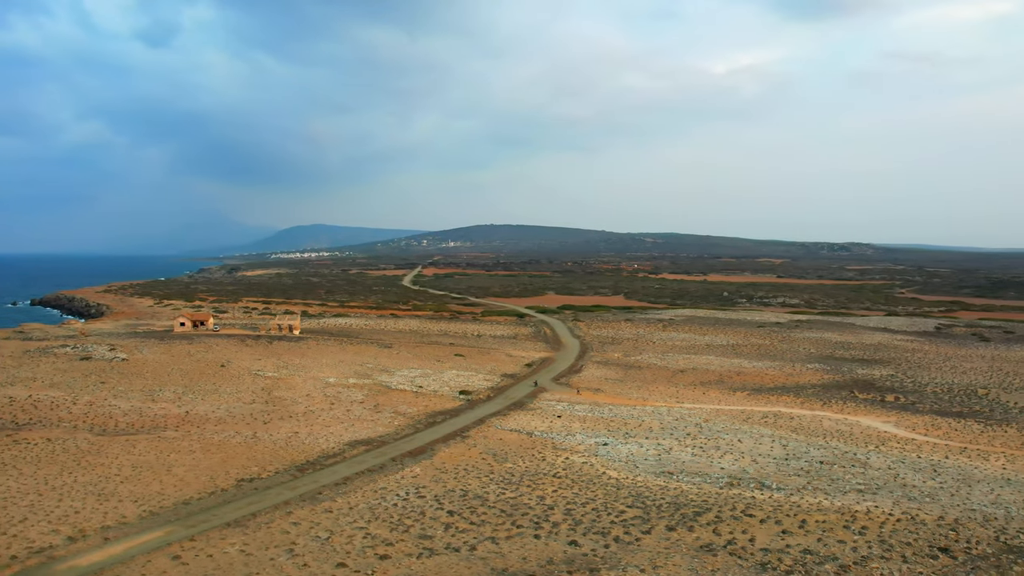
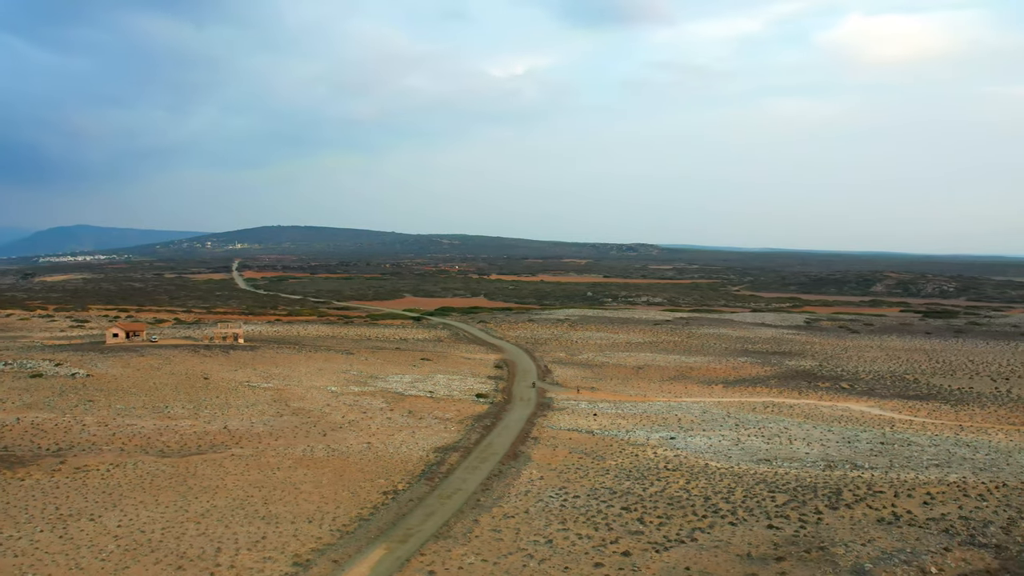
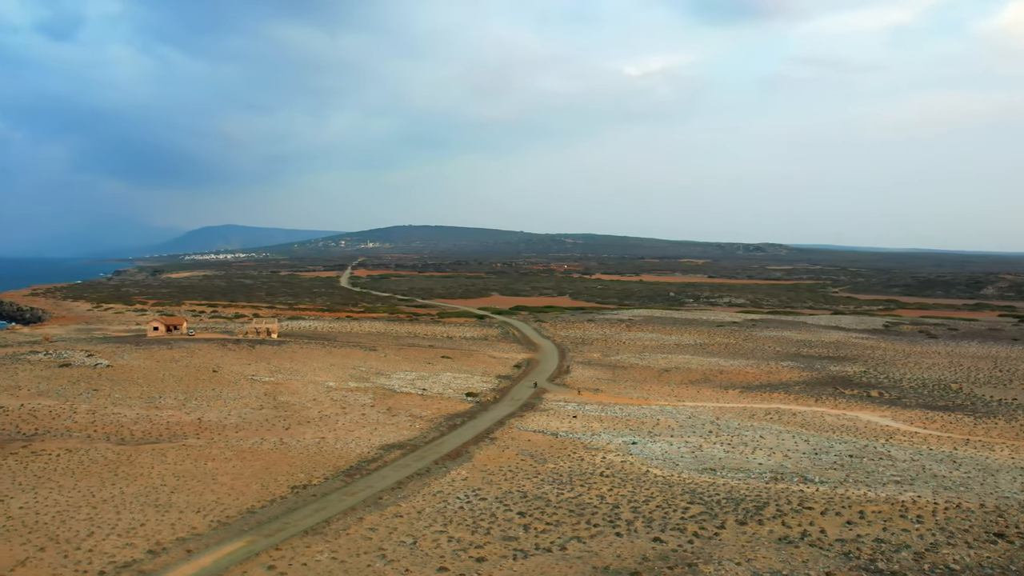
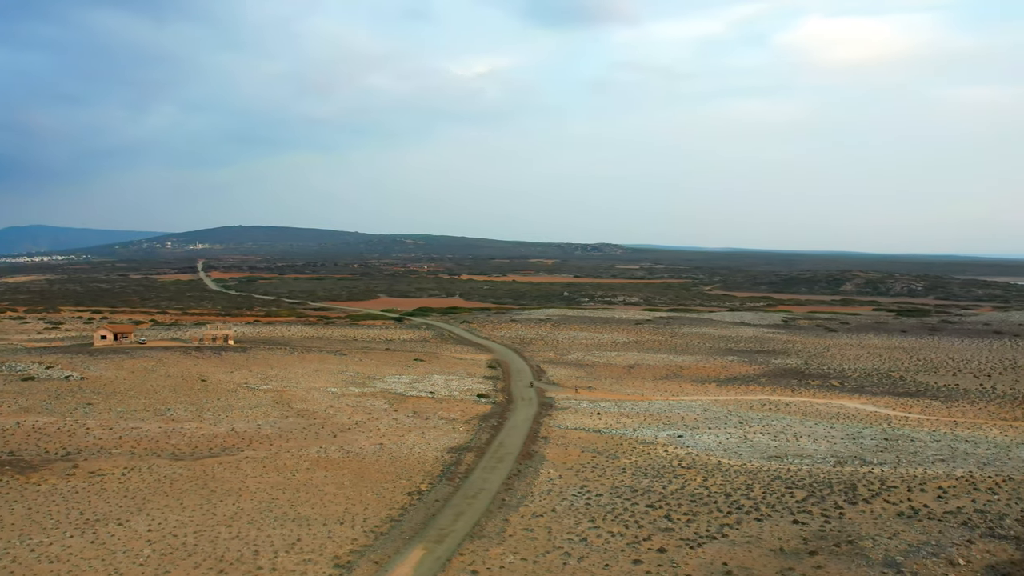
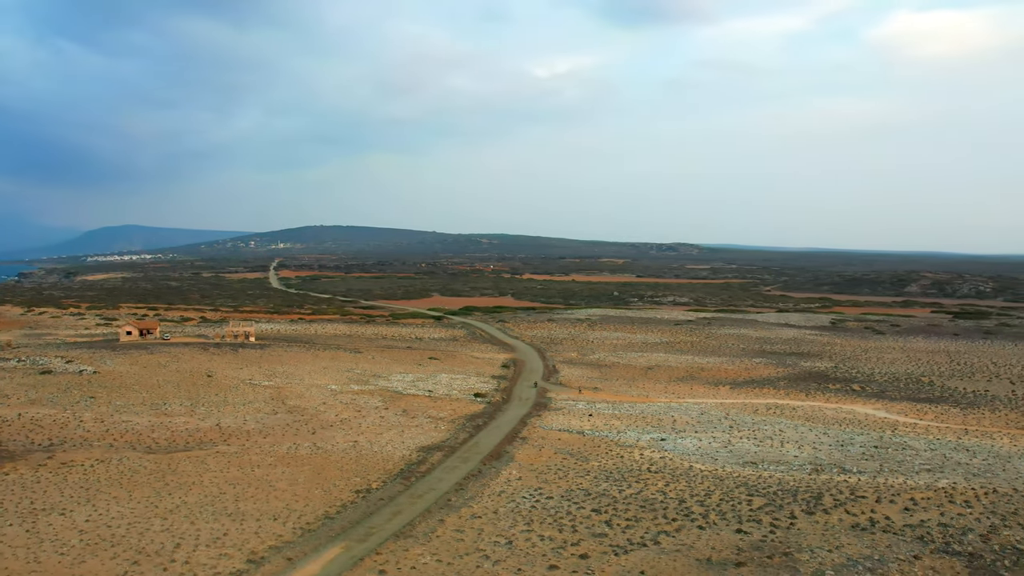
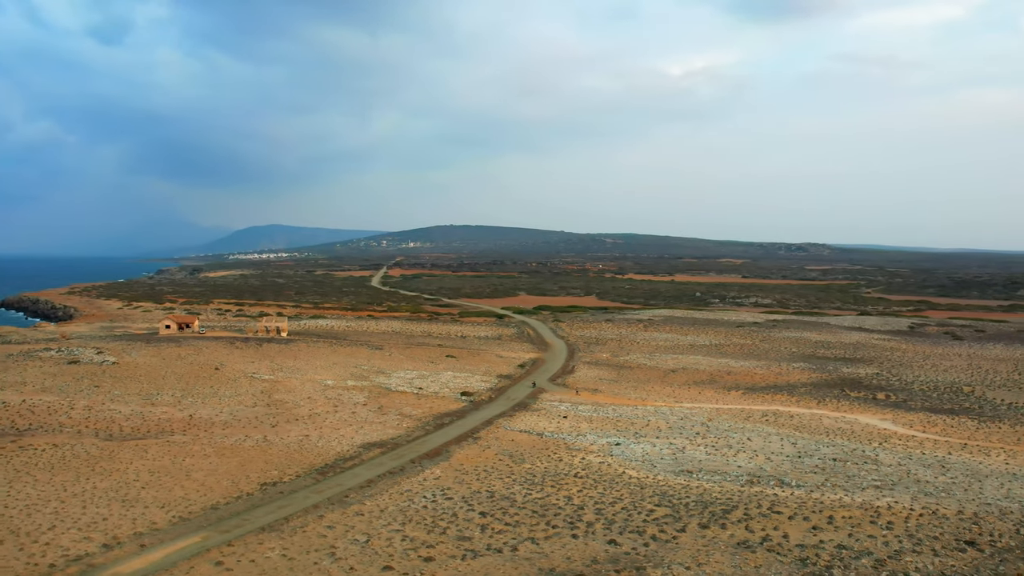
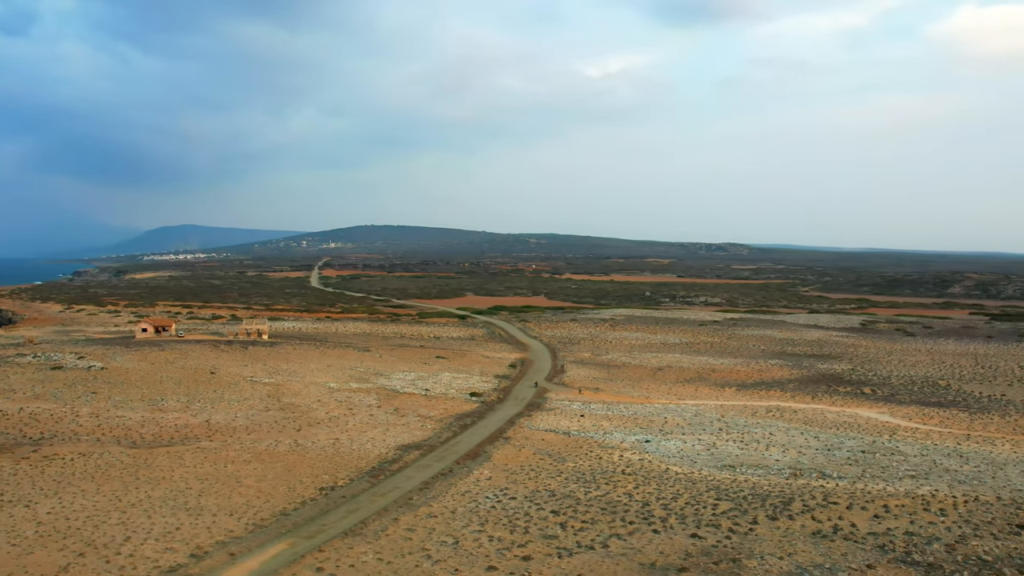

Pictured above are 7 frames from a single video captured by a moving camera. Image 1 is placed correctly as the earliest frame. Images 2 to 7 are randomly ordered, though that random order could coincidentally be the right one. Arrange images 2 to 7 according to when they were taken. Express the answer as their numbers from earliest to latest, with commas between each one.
6, 3, 7, 5, 2, 4
